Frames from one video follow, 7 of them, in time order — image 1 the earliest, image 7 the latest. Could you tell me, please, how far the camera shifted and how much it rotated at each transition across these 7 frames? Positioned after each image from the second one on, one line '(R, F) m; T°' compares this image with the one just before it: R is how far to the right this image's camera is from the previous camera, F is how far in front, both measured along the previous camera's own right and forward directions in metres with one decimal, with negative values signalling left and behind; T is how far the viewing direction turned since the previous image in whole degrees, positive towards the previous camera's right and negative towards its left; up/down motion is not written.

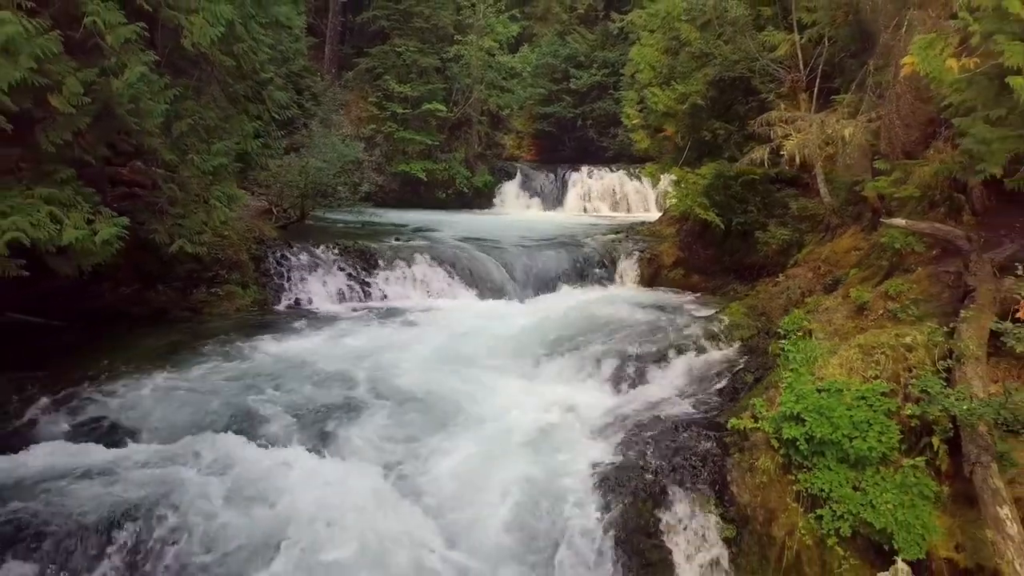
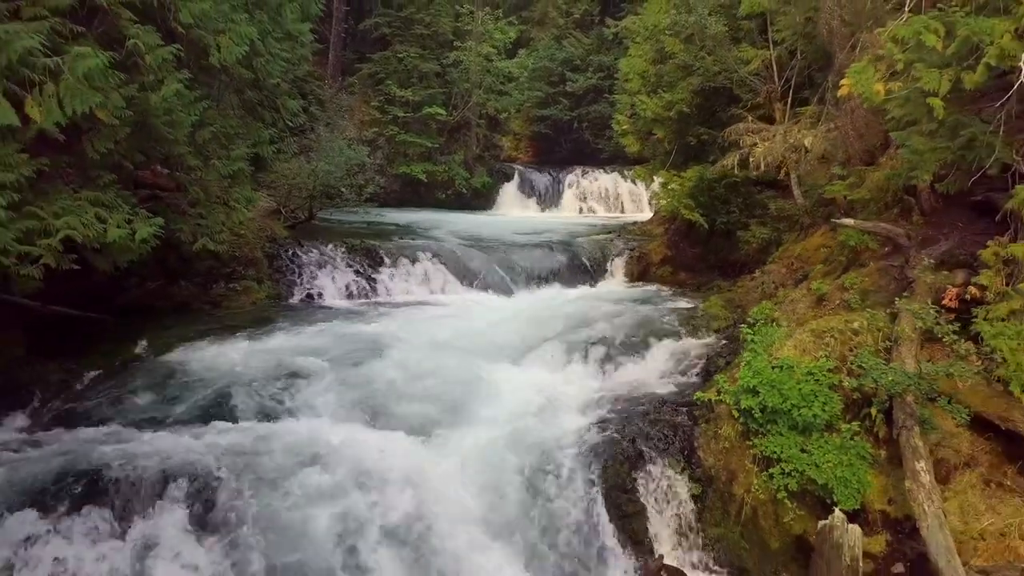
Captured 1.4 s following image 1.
(0.0, -0.6) m; 0°
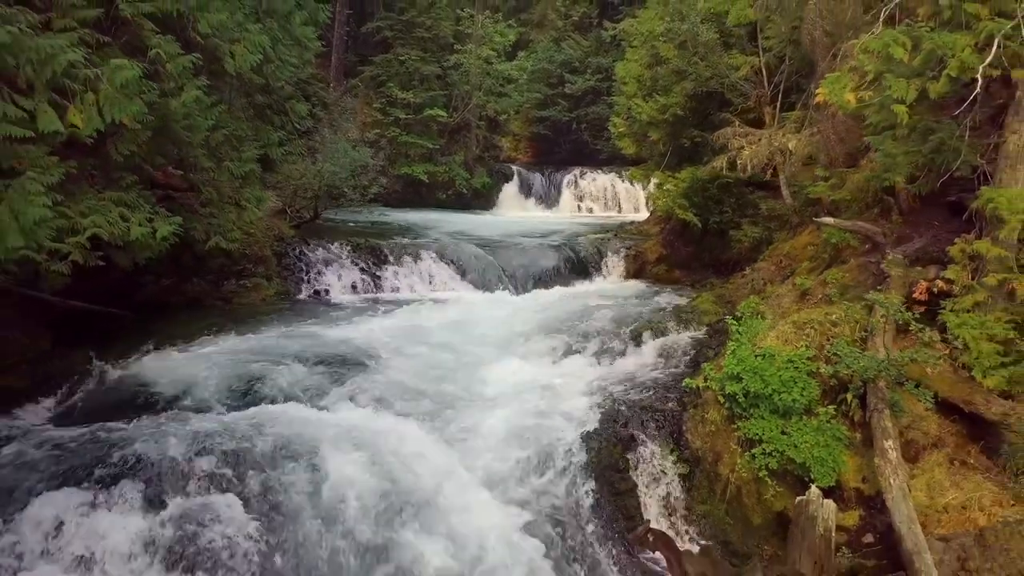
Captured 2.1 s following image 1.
(0.0, -0.3) m; 0°
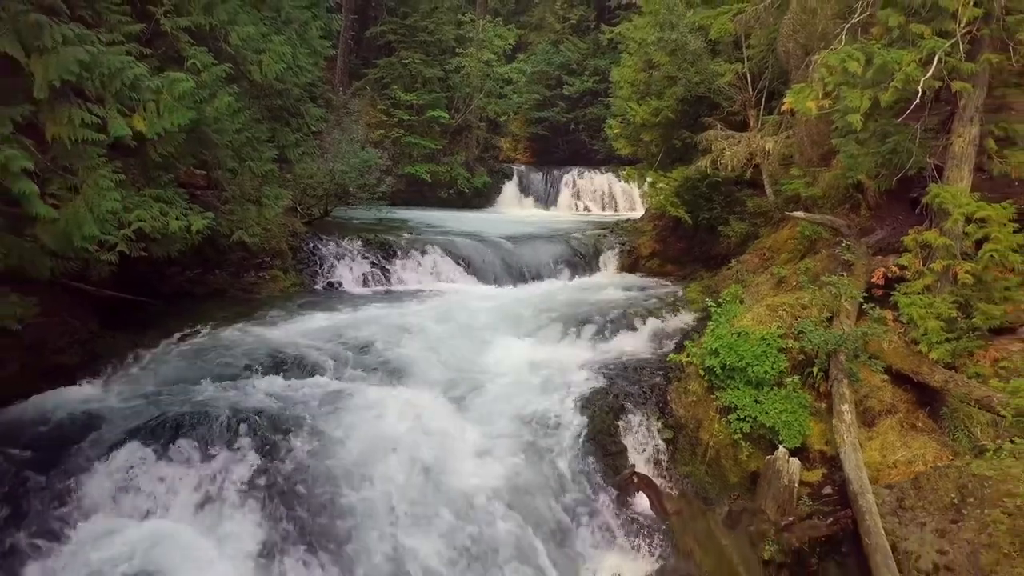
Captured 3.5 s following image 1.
(-0.1, -0.6) m; 0°
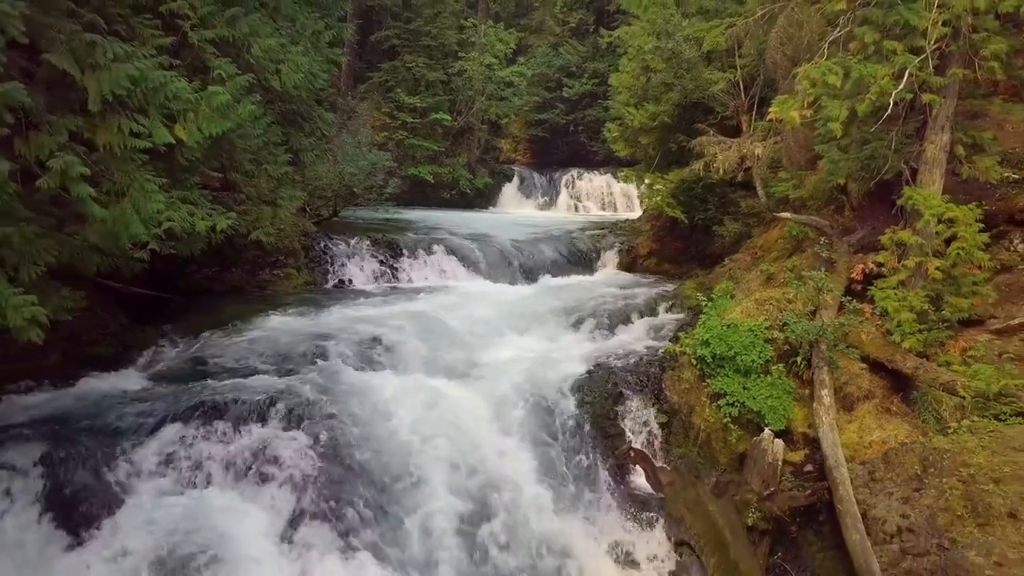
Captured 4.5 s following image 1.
(-0.1, -0.5) m; 0°
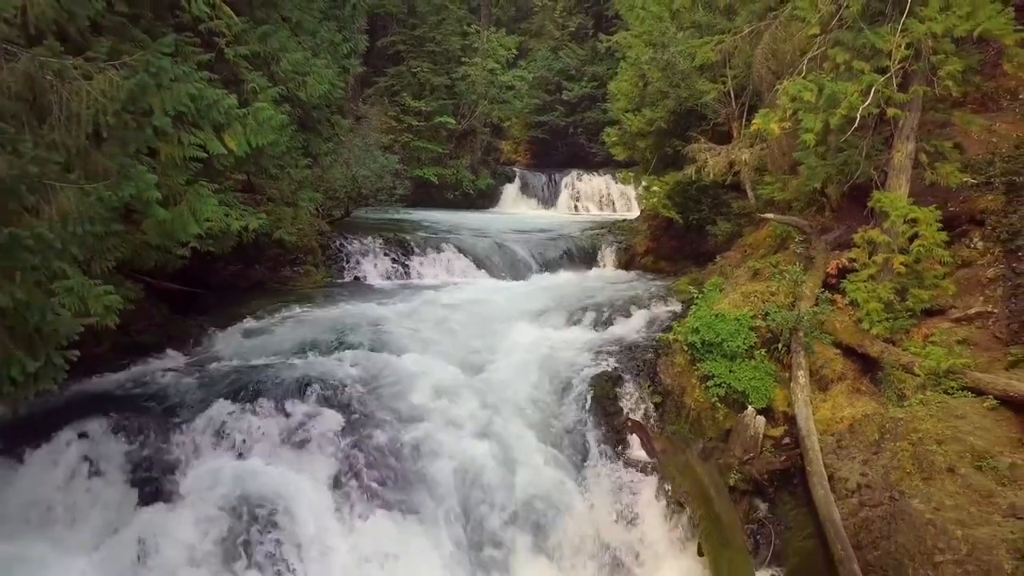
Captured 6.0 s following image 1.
(-0.1, -0.7) m; 0°
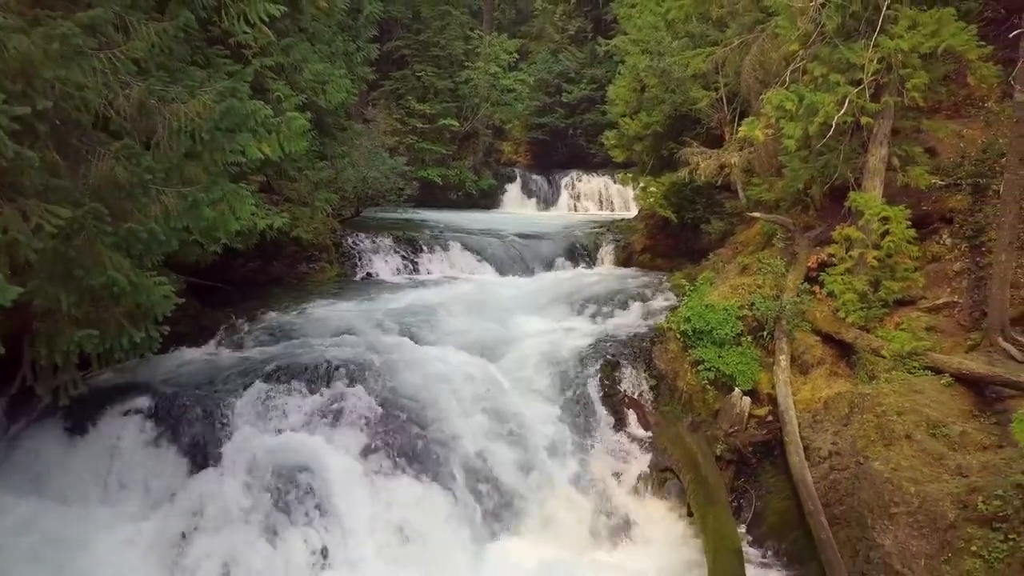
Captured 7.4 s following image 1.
(-0.1, -0.6) m; 0°
